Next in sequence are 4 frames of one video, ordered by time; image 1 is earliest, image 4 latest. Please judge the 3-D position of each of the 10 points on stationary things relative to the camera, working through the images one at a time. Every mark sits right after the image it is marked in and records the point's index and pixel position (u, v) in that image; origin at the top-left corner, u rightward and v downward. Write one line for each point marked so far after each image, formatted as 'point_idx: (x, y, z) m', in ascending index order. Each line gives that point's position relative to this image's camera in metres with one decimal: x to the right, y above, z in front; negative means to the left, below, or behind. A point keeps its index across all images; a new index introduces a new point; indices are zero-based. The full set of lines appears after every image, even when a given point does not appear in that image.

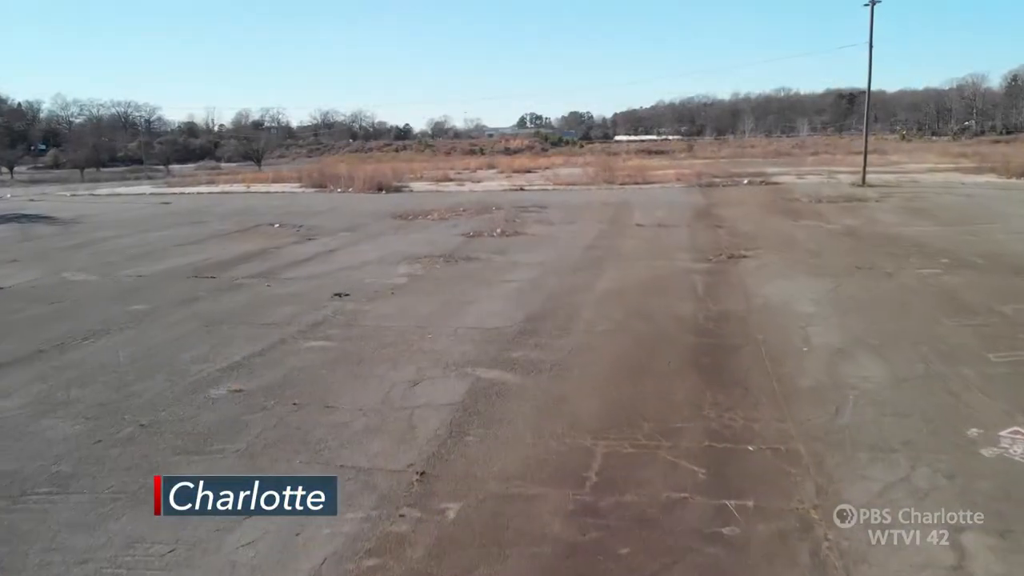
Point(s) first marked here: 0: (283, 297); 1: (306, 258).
0: (-2.2, -0.1, +7.3) m
1: (-2.6, +0.4, +9.4) m
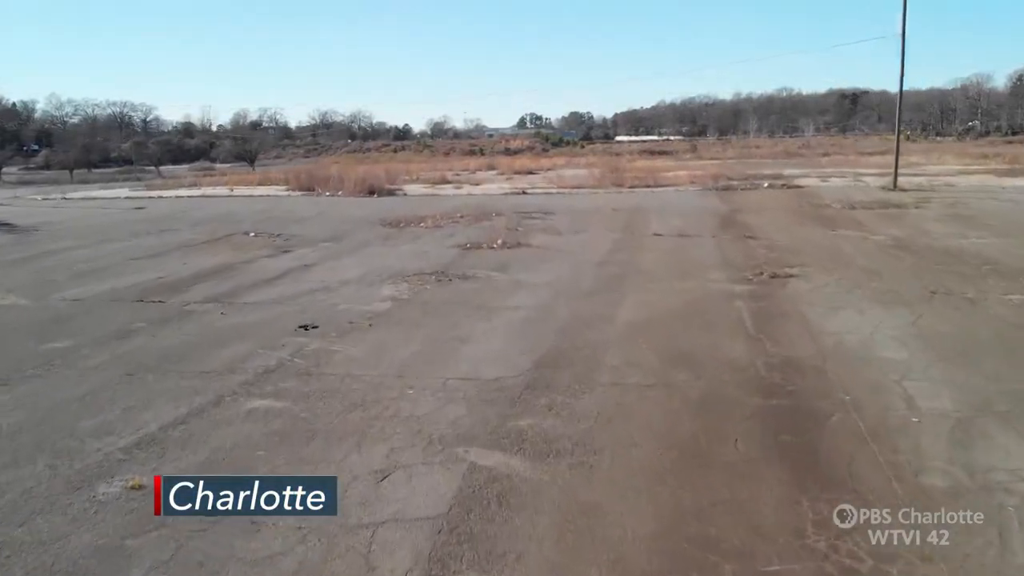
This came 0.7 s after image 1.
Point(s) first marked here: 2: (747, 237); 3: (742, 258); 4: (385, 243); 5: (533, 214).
0: (-2.2, -0.3, +6.0) m
1: (-2.6, +0.1, +8.1) m
2: (+3.2, +0.7, +10.0) m
3: (+2.6, +0.3, +8.3) m
4: (-1.8, +0.6, +10.4) m
5: (+0.4, +1.3, +13.2) m
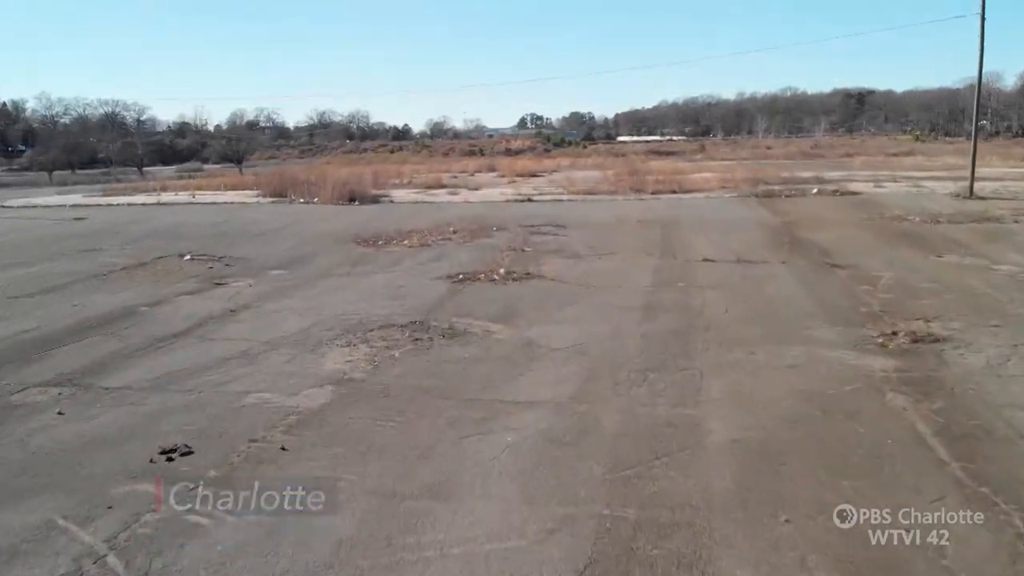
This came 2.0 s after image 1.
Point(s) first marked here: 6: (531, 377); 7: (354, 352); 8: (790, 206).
0: (-2.1, -0.8, +3.6) m
1: (-2.5, -0.3, +5.7) m
2: (+3.2, +0.2, +7.6) m
3: (+2.6, -0.1, +5.9) m
4: (-1.7, +0.2, +8.0) m
5: (+0.4, +0.9, +10.8) m
6: (+0.1, -0.5, +4.3) m
7: (-1.1, -0.4, +4.9) m
8: (+4.6, +1.4, +12.3) m
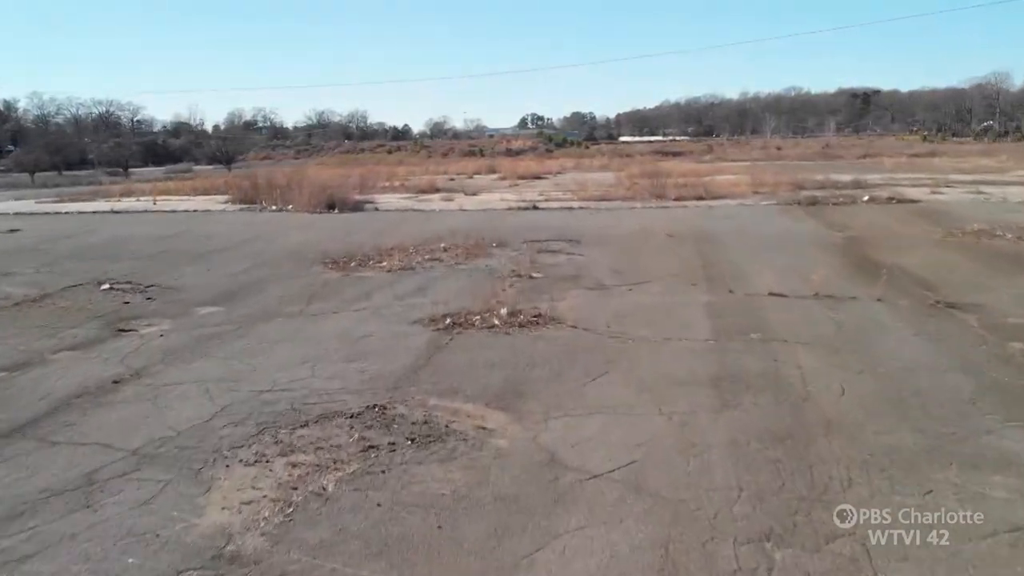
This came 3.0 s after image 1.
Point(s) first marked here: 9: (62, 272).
0: (-2.1, -1.1, +1.7) m
1: (-2.5, -0.7, +3.8) m
2: (+3.3, -0.1, +5.7) m
3: (+2.7, -0.5, +4.0) m
4: (-1.7, -0.2, +6.1) m
5: (+0.5, +0.5, +8.9) m
6: (+0.1, -0.9, +2.4) m
7: (-1.0, -0.8, +3.0) m
8: (+4.7, +1.0, +10.4) m
9: (-4.9, +0.2, +8.1) m
